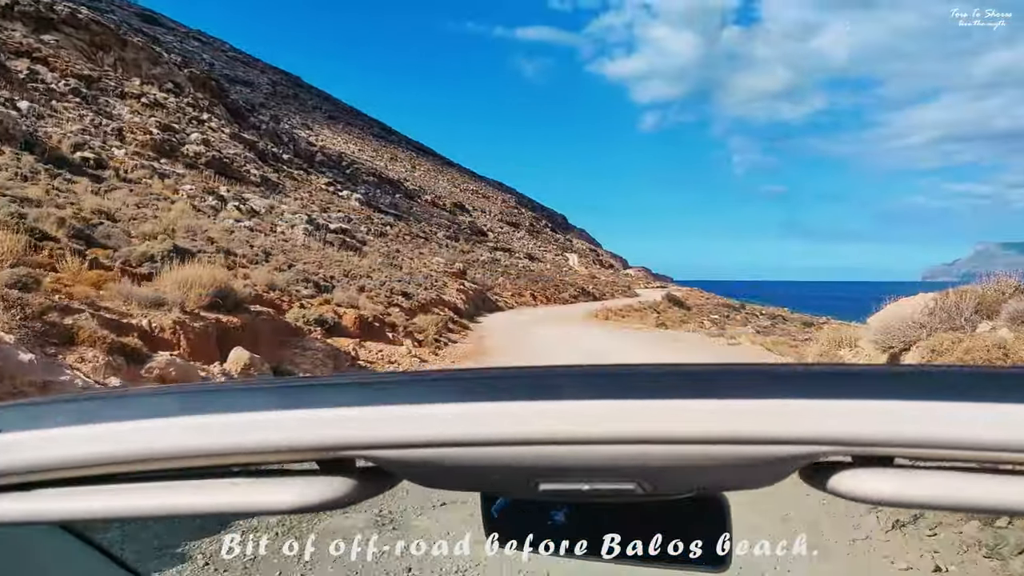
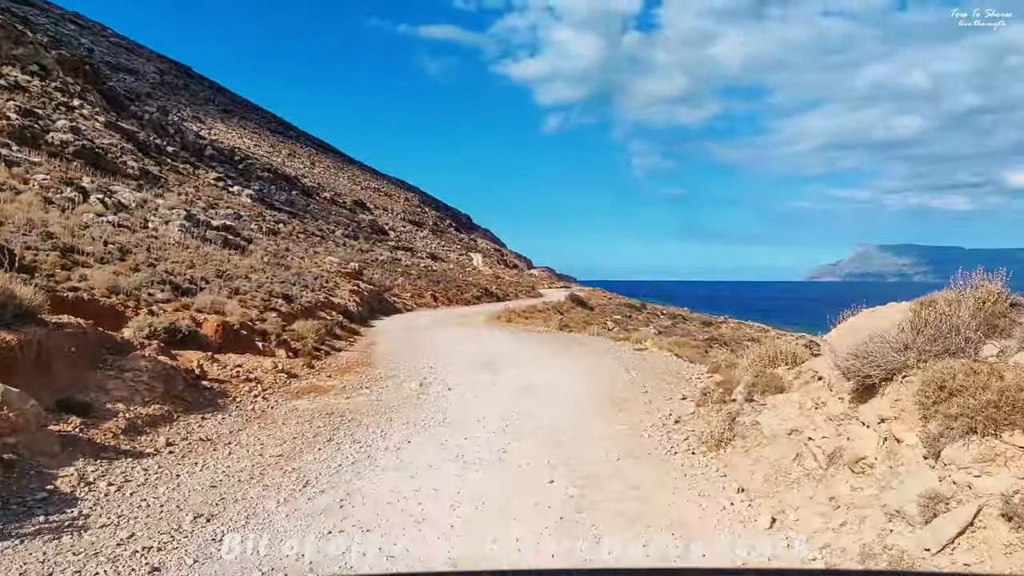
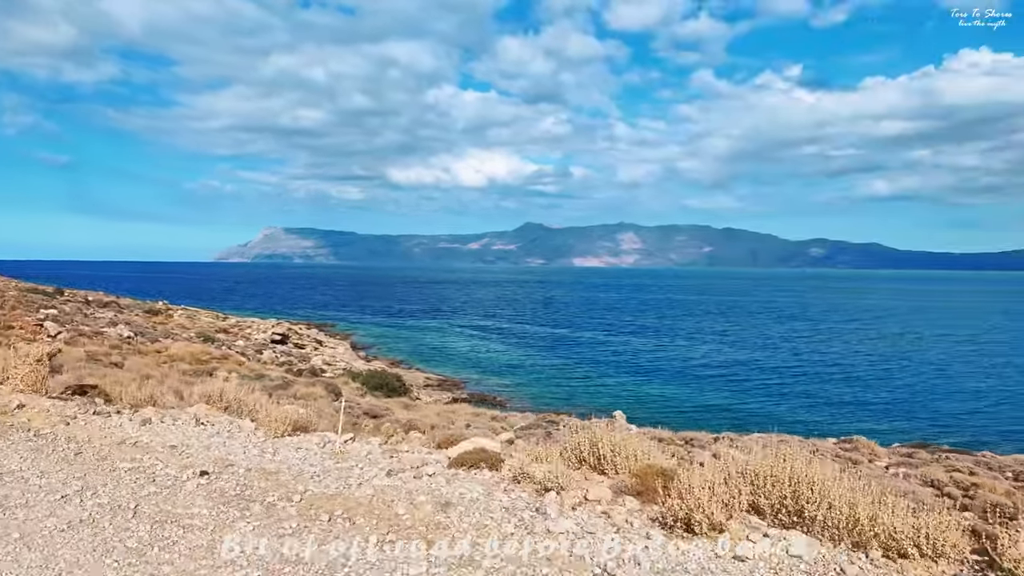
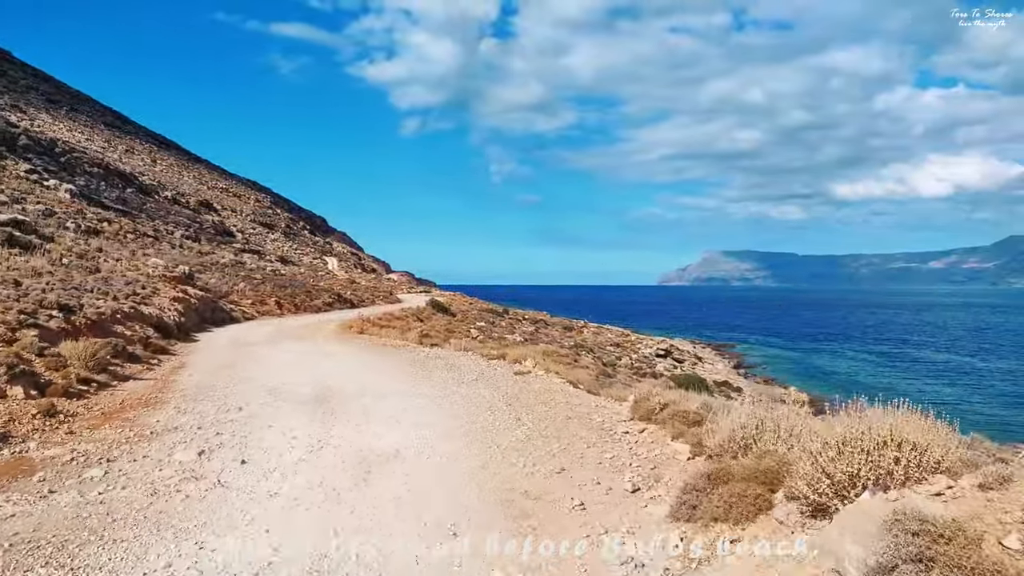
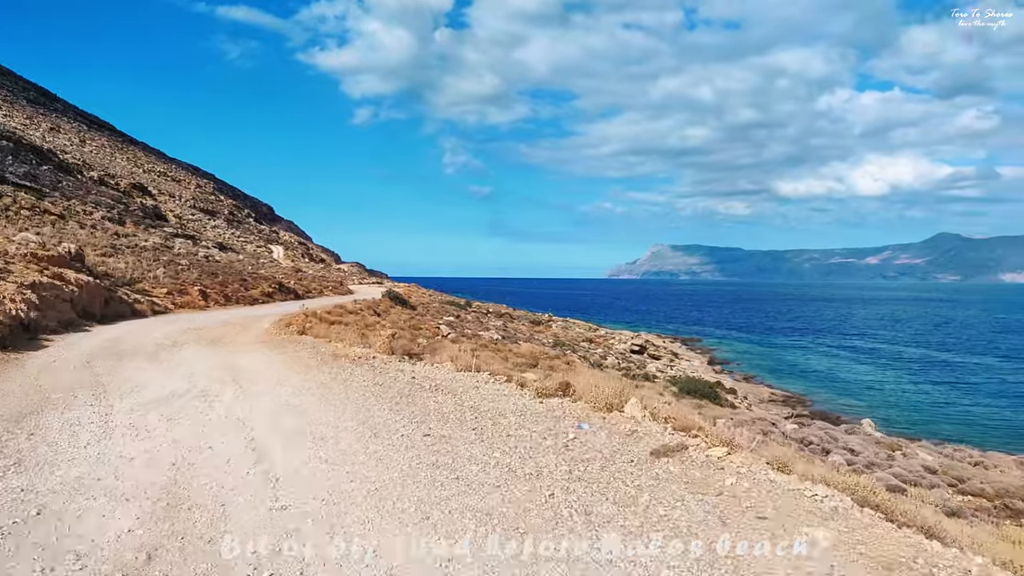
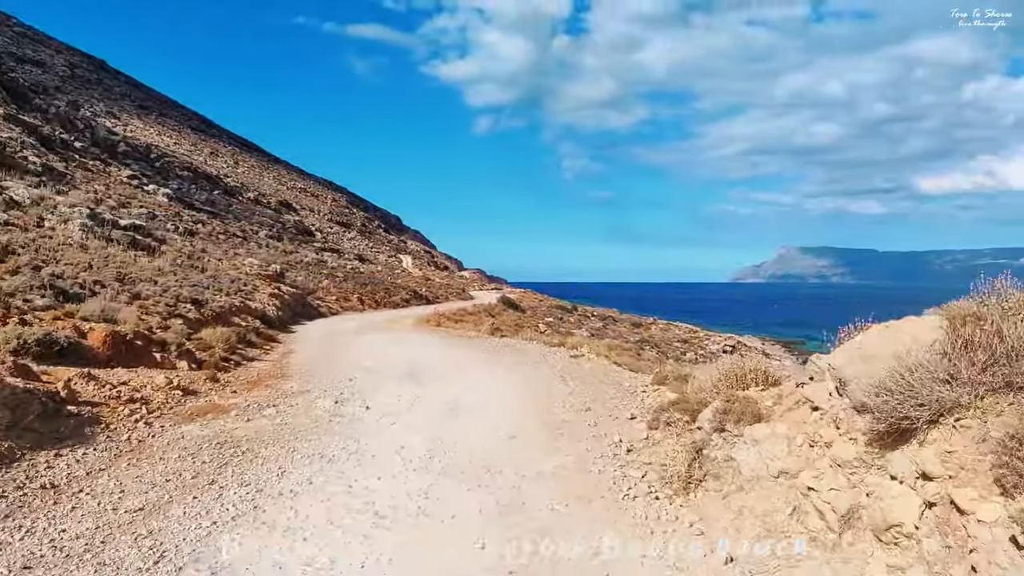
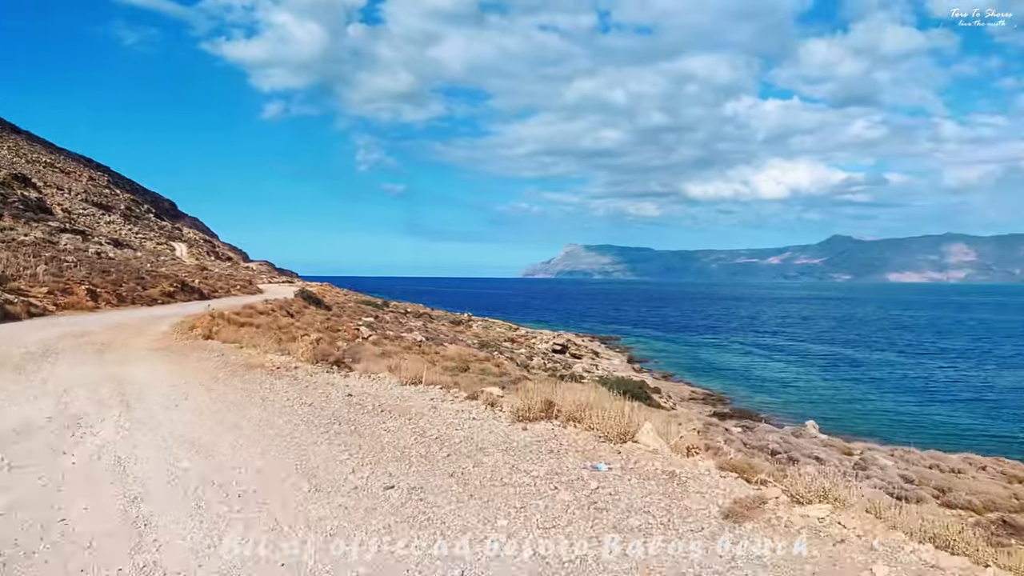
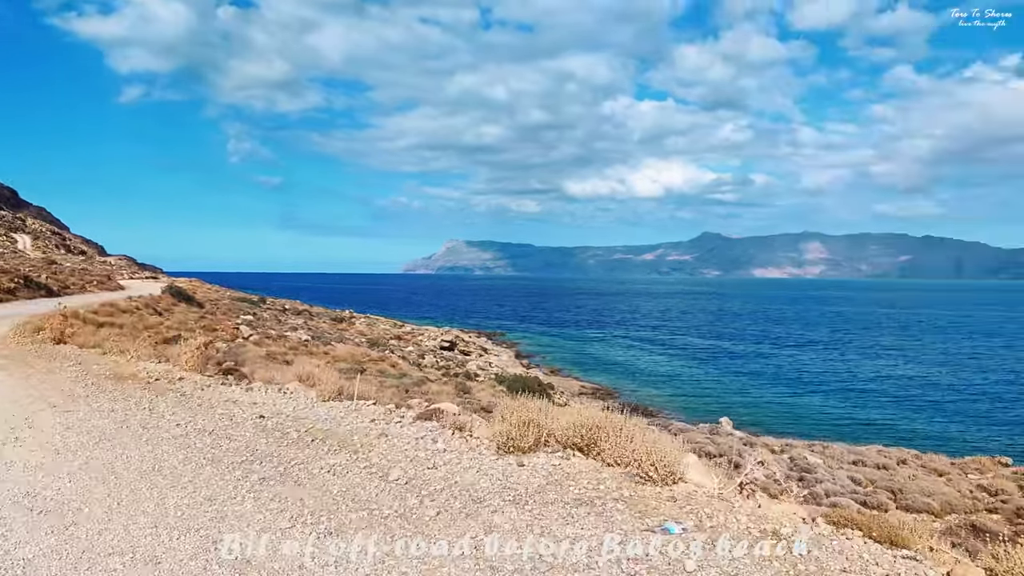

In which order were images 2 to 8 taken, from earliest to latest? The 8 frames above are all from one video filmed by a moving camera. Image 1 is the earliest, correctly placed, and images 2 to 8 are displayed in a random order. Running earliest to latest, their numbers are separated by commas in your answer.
2, 6, 4, 5, 7, 8, 3
